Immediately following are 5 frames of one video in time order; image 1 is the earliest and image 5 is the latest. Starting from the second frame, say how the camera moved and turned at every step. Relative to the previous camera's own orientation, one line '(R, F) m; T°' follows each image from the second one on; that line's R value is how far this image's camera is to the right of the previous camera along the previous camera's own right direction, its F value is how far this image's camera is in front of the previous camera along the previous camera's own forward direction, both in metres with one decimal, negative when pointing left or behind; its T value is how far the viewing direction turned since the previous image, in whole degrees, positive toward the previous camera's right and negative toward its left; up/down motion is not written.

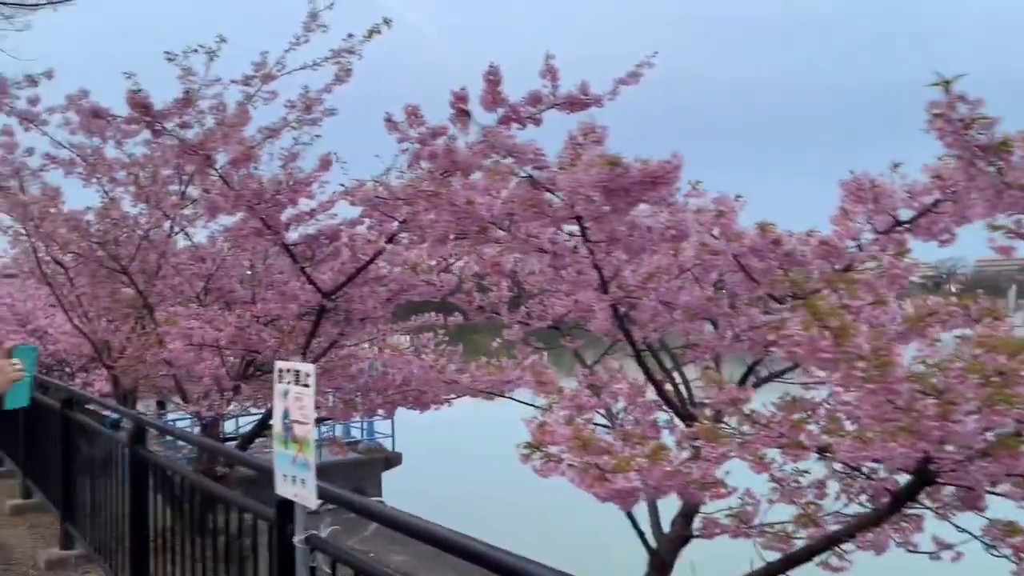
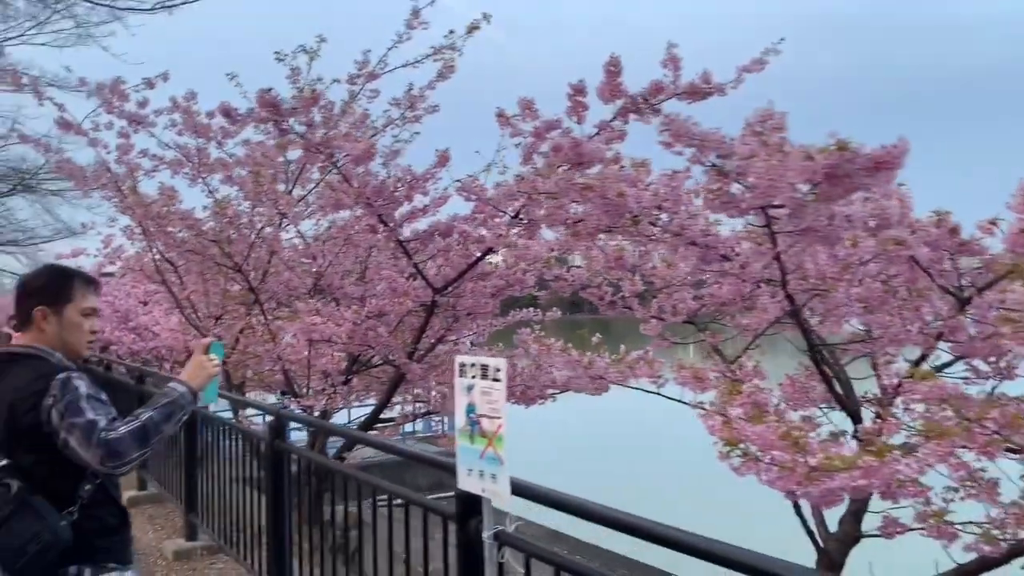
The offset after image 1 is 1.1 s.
(-0.4, 0.0) m; -4°
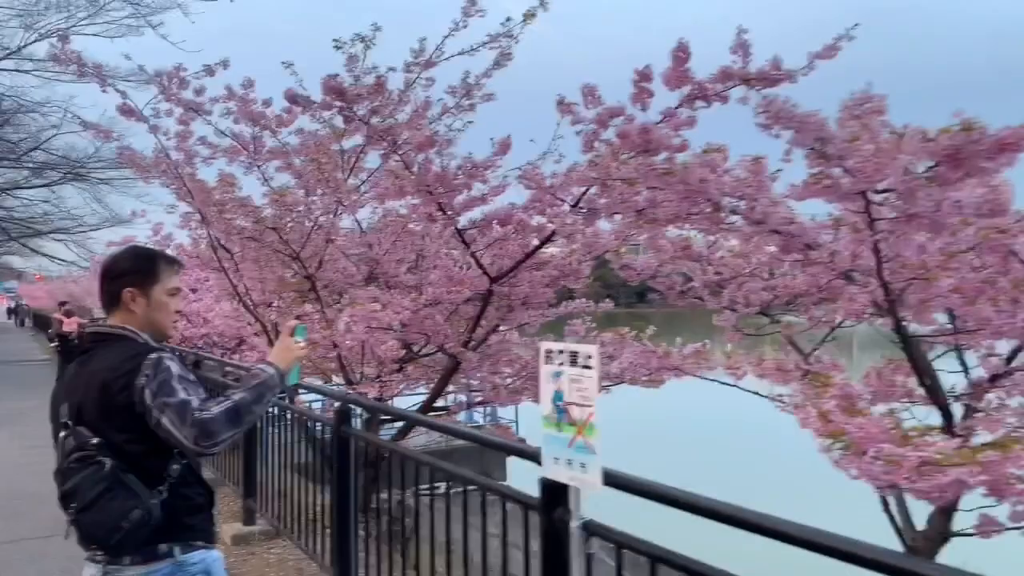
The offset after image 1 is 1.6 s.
(-0.2, +0.1) m; -2°
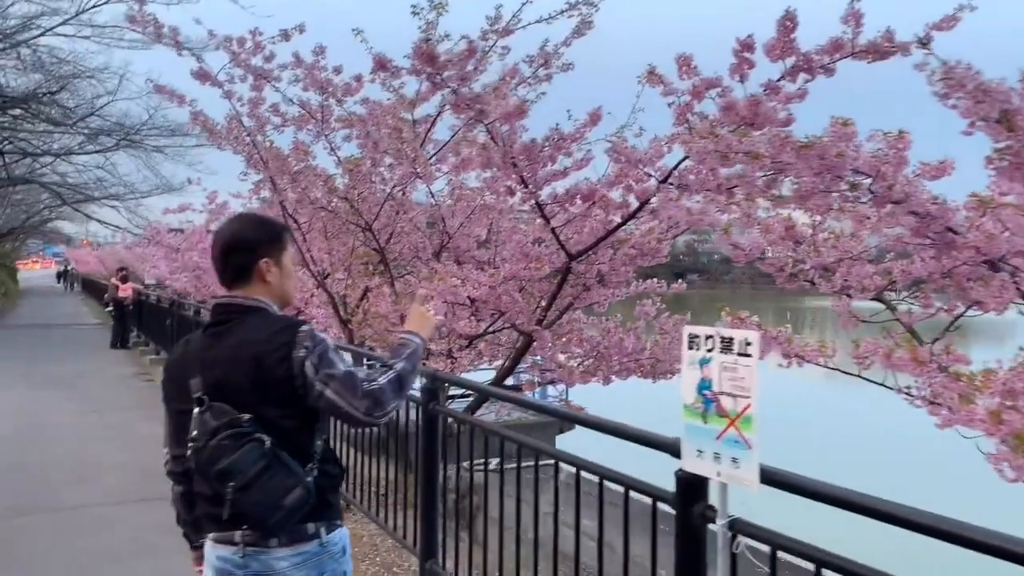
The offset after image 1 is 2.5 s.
(-0.3, +0.2) m; -2°
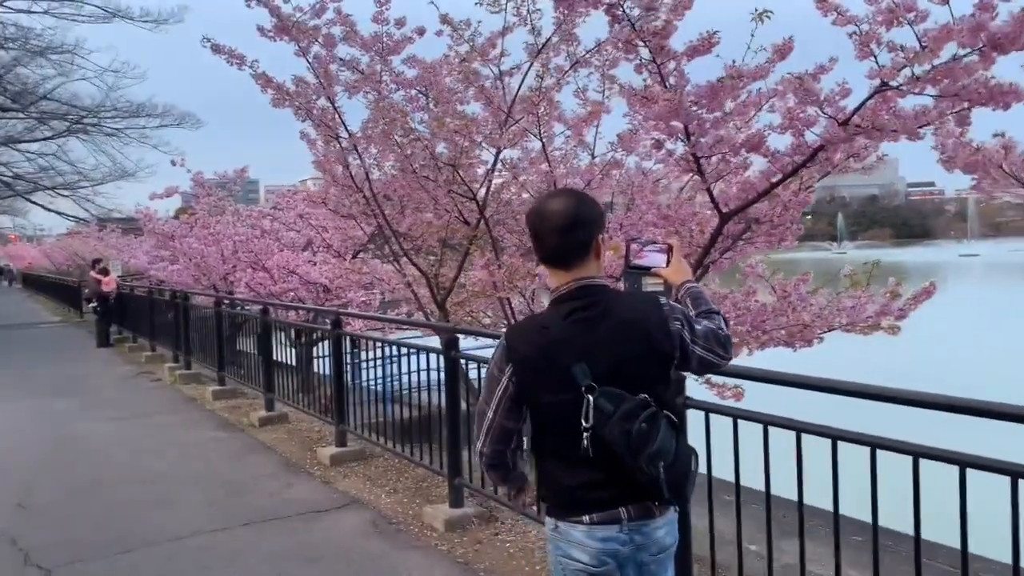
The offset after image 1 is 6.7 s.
(-1.3, +0.8) m; +4°
